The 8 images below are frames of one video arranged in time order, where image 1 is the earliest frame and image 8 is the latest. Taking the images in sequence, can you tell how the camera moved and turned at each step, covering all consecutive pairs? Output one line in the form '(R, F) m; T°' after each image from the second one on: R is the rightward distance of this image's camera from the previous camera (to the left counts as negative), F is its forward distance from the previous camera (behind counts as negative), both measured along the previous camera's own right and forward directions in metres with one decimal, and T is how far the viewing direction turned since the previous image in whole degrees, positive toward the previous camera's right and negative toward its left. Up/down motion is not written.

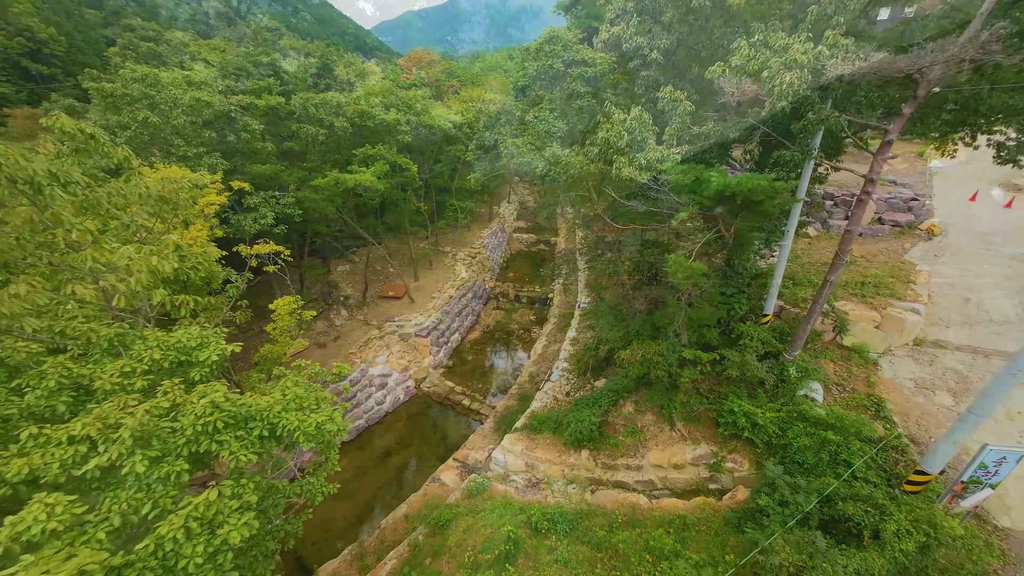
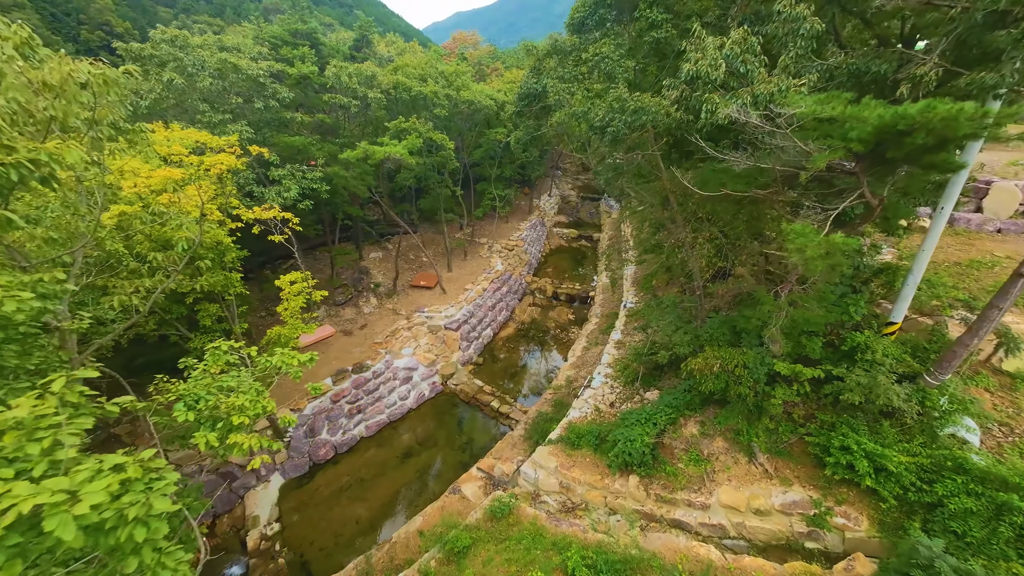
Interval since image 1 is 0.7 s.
(-0.1, +1.2) m; -5°
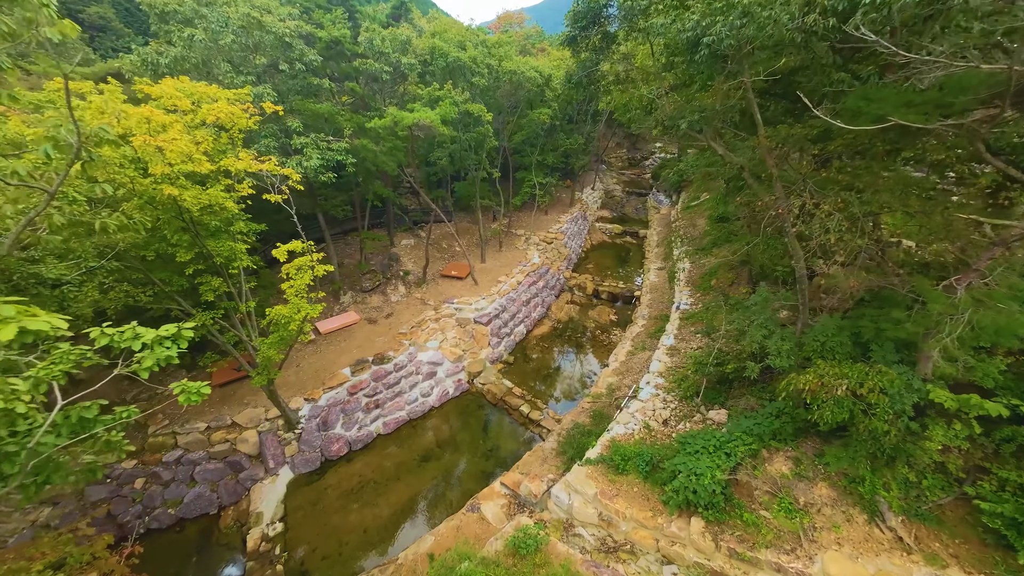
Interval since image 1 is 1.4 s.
(-0.1, +1.2) m; -5°
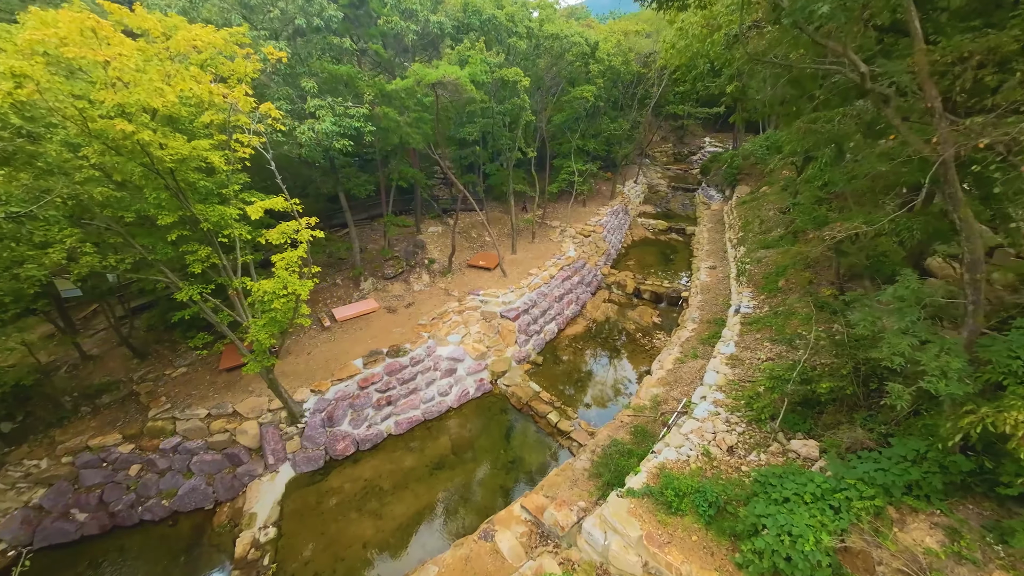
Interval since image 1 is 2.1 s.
(0.0, +1.2) m; -5°
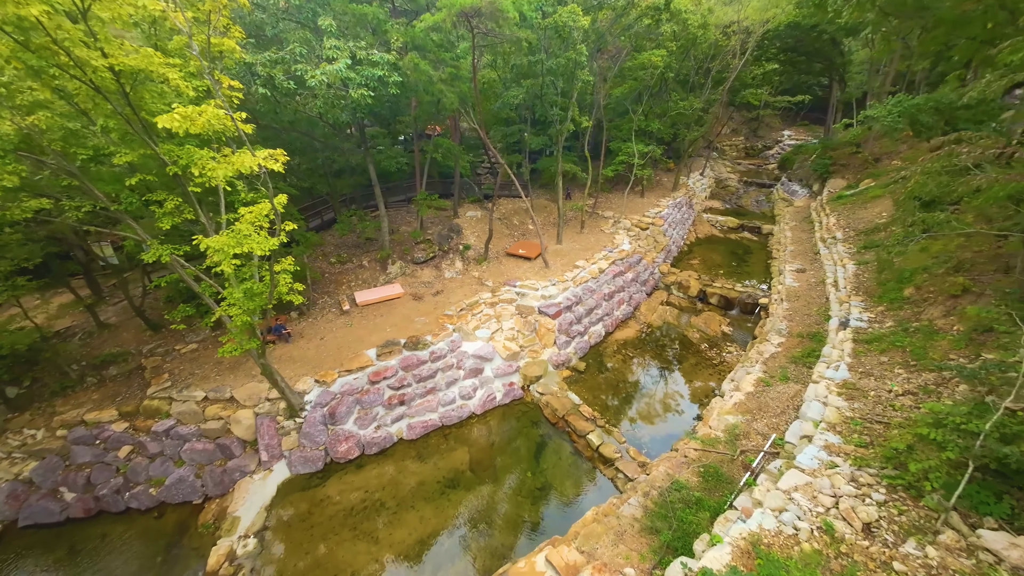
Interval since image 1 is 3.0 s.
(+0.1, +1.5) m; -7°
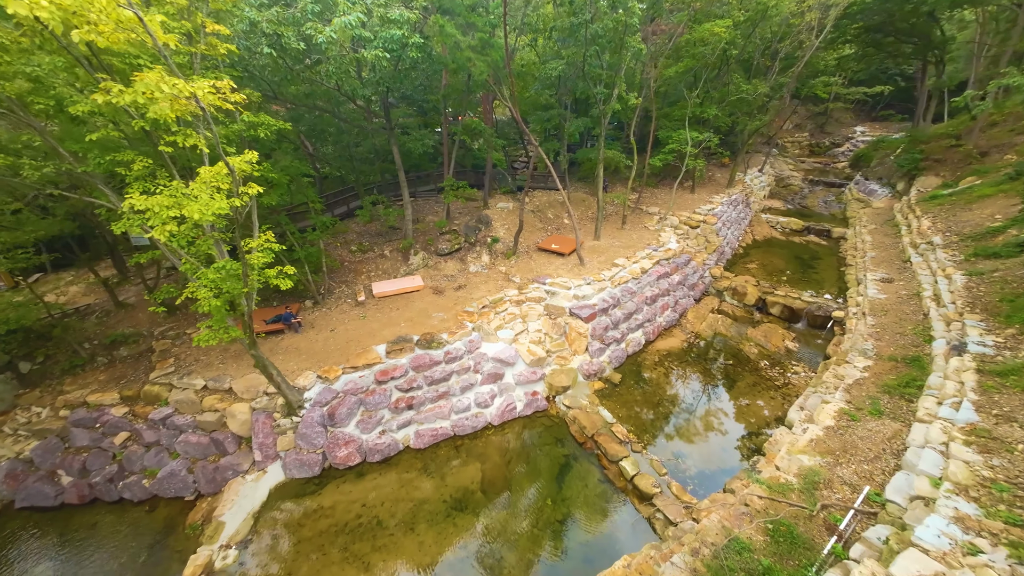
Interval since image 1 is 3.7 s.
(+0.1, +1.0) m; -5°
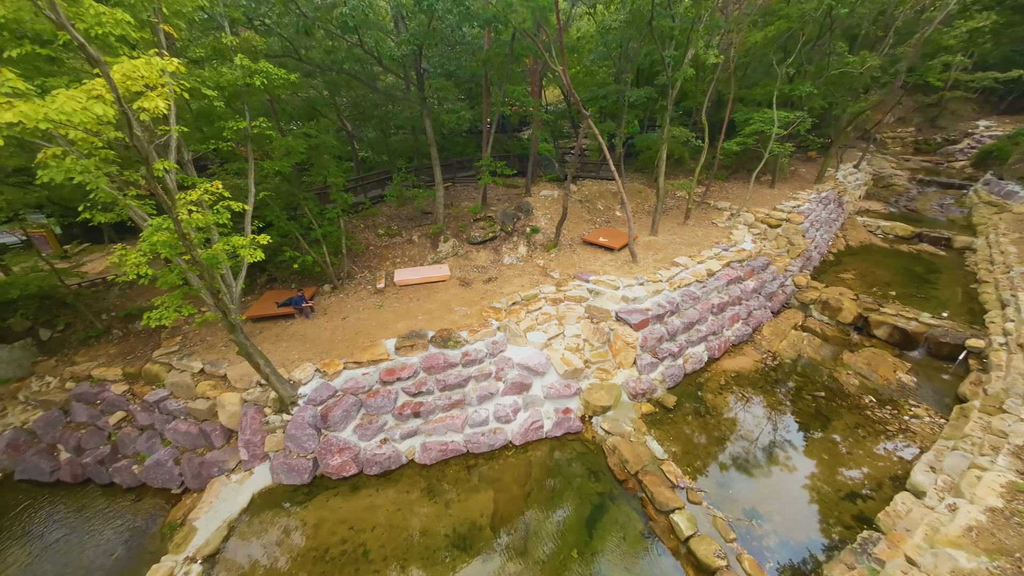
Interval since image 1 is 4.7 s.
(+0.2, +1.2) m; -7°
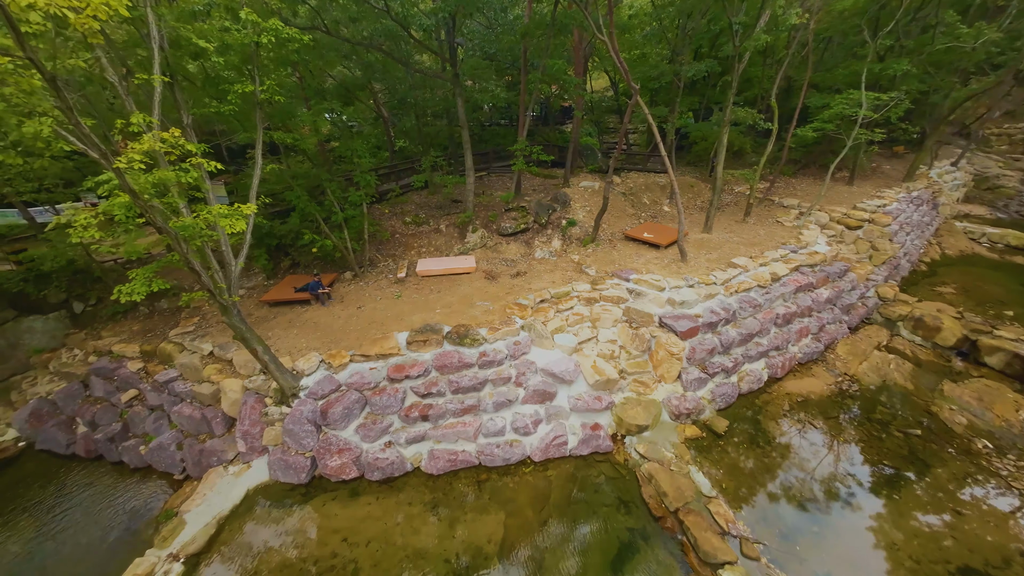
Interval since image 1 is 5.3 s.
(+0.2, +0.7) m; -6°
